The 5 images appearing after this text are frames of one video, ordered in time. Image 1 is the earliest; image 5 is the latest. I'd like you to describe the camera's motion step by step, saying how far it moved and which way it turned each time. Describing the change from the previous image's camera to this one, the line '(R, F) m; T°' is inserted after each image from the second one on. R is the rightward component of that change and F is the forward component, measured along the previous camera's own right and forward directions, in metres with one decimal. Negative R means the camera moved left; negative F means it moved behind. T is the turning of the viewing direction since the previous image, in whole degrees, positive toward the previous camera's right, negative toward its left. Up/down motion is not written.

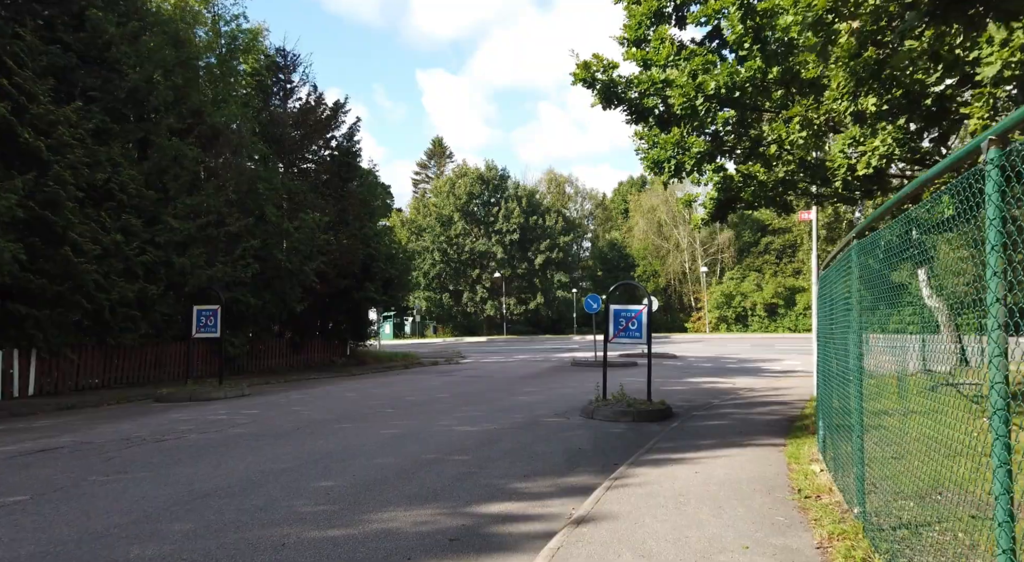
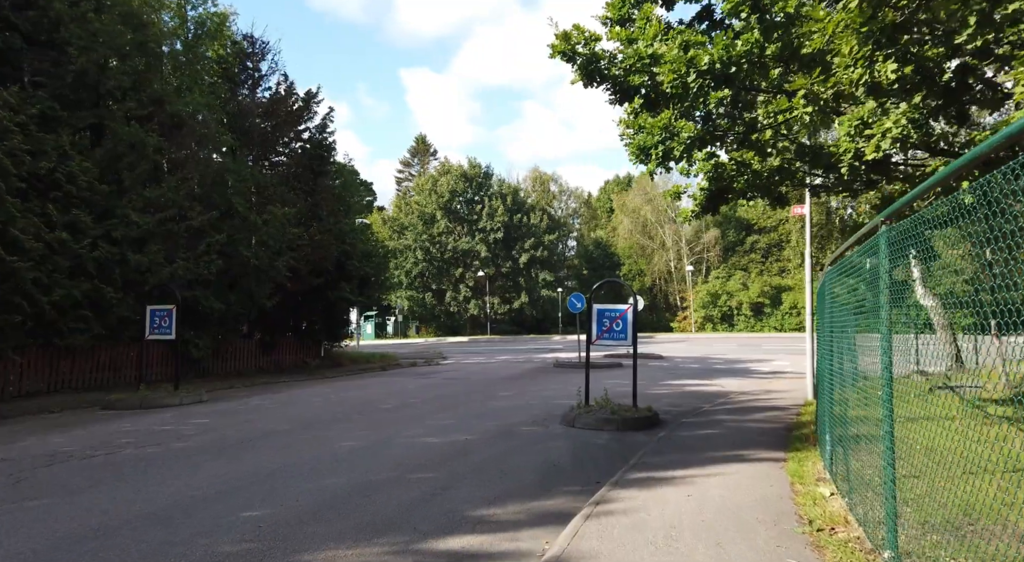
(+0.1, +0.9) m; +1°
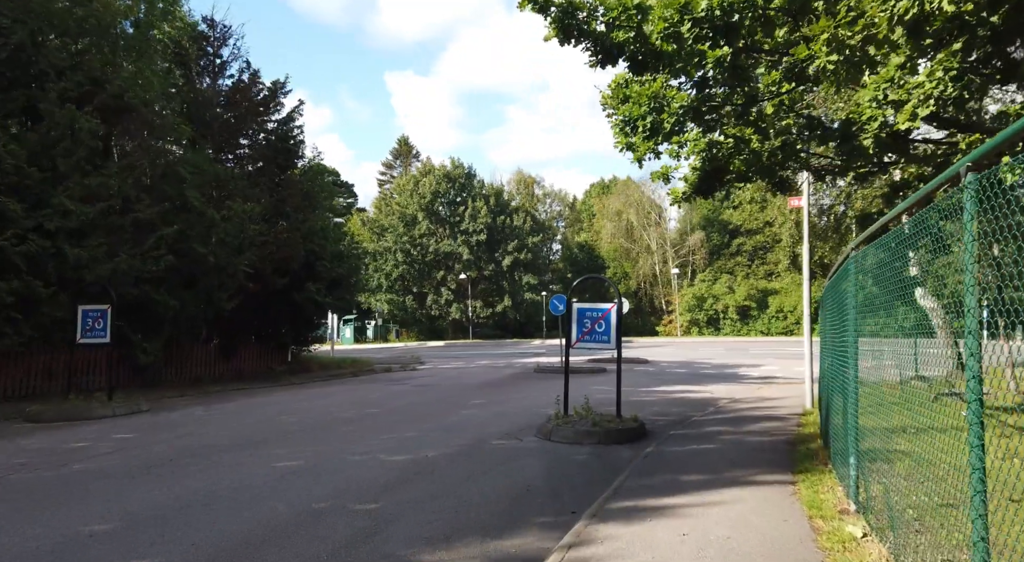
(+0.2, +1.3) m; +1°
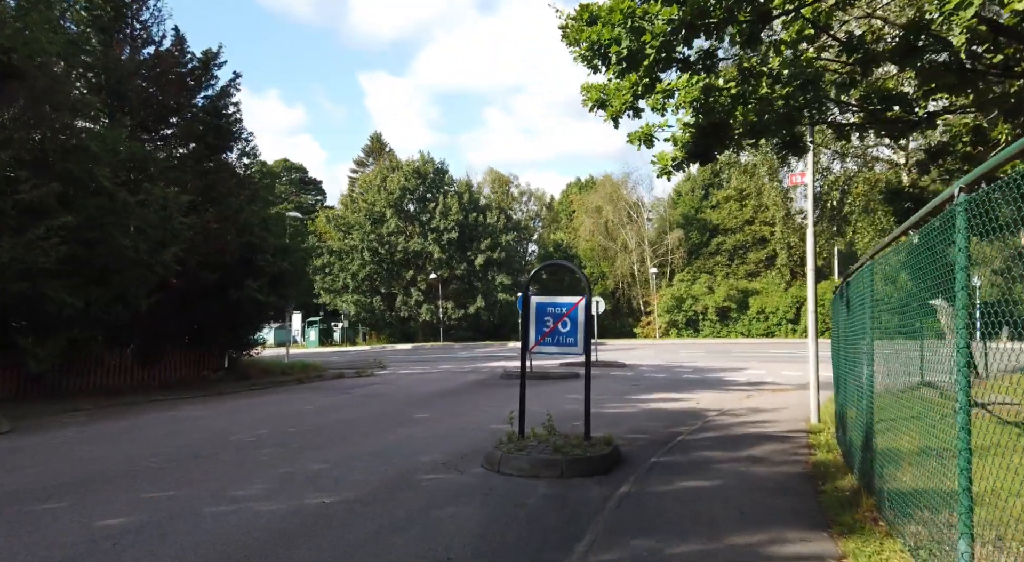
(+0.4, +2.4) m; +1°
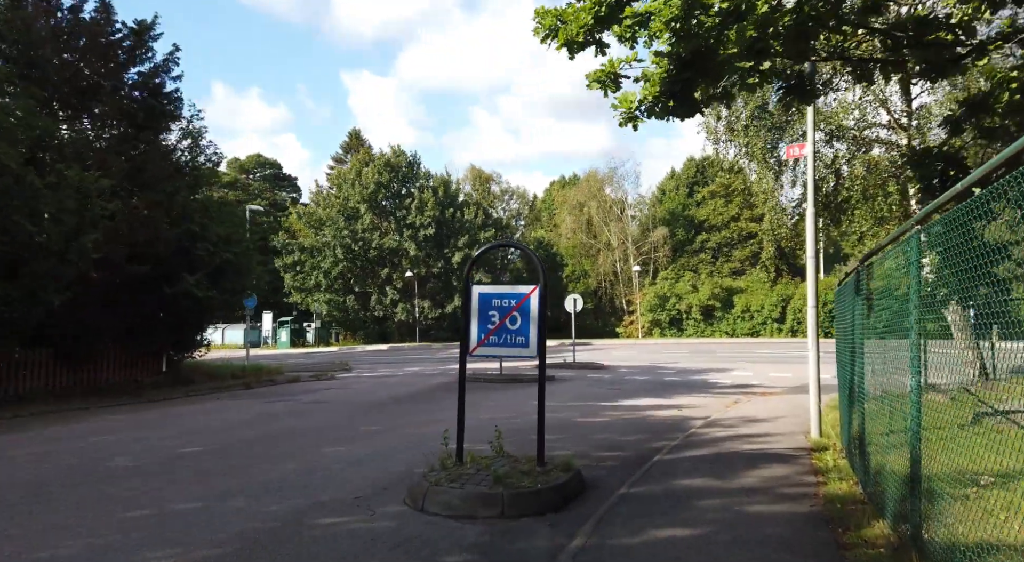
(+0.4, +1.8) m; +1°
